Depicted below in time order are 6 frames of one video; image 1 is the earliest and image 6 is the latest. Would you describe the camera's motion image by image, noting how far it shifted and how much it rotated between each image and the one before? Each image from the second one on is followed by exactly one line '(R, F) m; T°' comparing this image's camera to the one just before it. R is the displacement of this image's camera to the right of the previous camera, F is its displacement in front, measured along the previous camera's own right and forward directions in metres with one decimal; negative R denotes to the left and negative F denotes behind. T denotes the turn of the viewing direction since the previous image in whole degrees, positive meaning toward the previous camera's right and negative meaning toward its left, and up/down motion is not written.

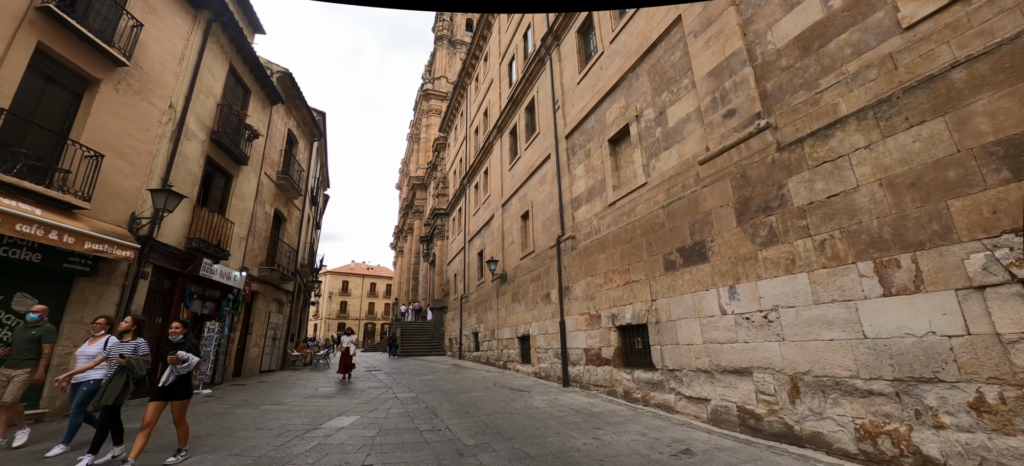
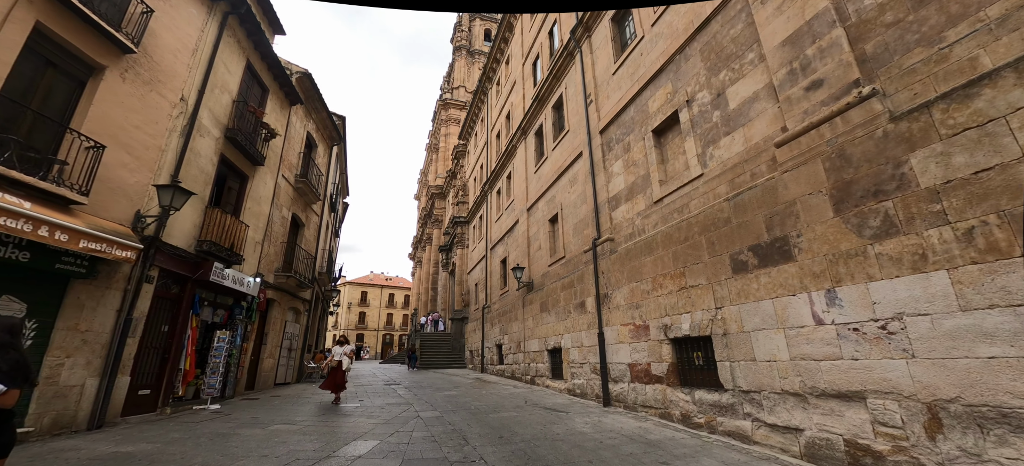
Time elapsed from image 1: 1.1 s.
(-0.3, +0.8) m; -2°
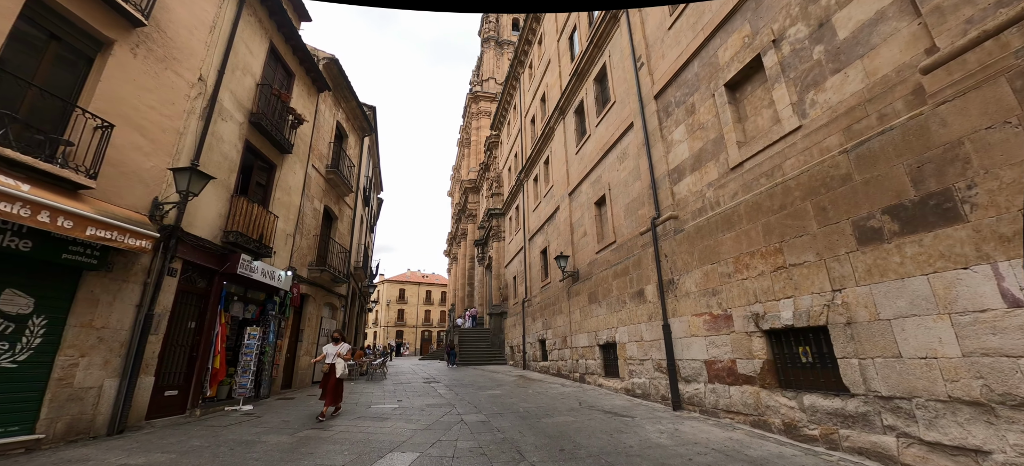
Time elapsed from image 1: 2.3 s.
(-0.3, +1.0) m; -5°
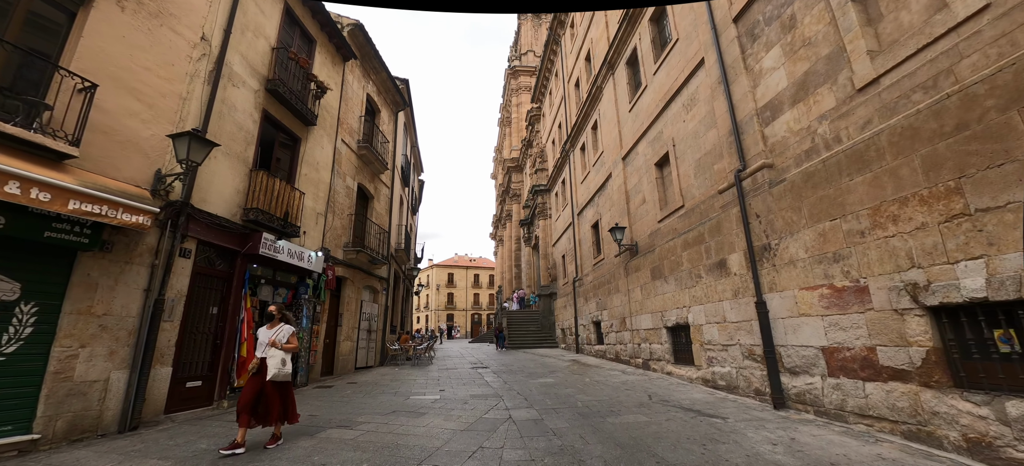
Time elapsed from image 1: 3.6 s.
(-0.1, +1.2) m; -7°
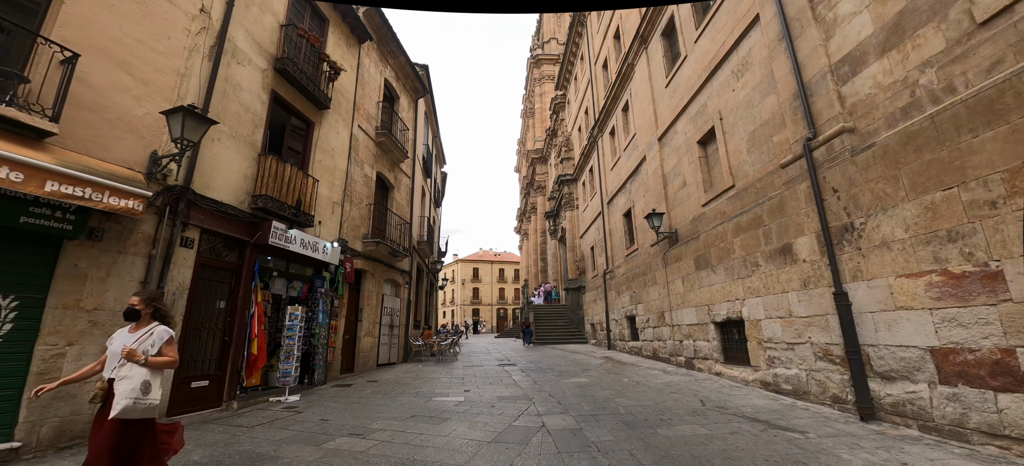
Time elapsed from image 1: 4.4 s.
(-0.1, +0.7) m; -3°
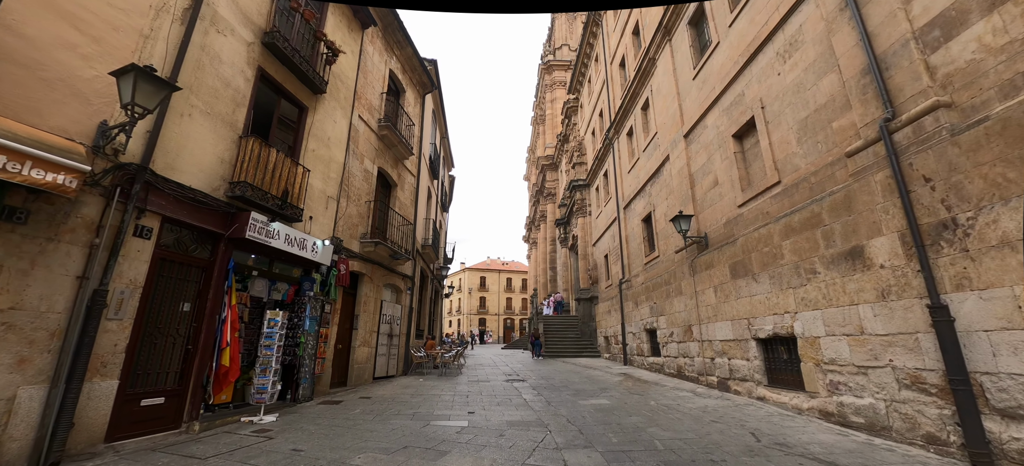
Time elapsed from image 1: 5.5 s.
(-0.1, +0.9) m; -1°
